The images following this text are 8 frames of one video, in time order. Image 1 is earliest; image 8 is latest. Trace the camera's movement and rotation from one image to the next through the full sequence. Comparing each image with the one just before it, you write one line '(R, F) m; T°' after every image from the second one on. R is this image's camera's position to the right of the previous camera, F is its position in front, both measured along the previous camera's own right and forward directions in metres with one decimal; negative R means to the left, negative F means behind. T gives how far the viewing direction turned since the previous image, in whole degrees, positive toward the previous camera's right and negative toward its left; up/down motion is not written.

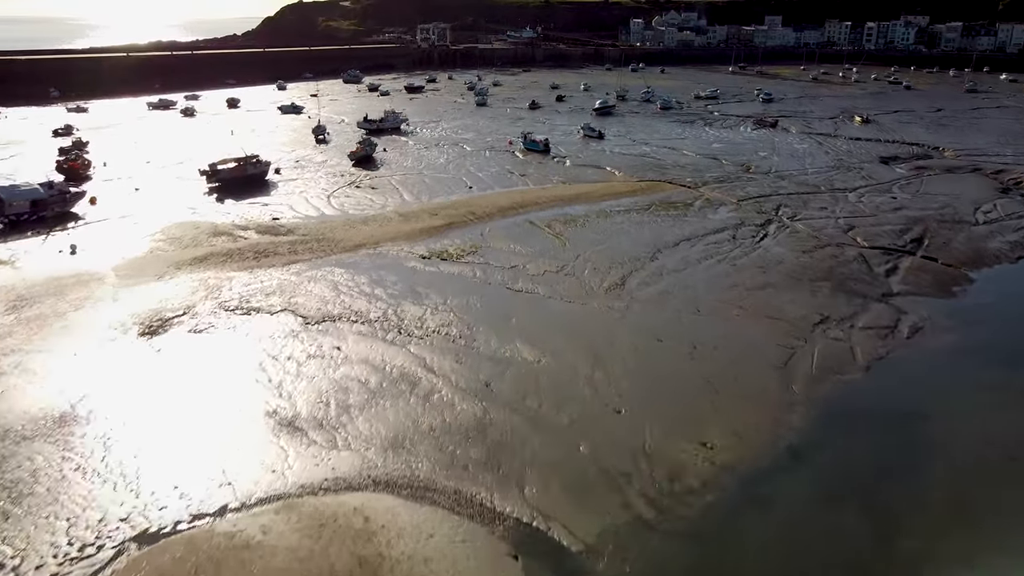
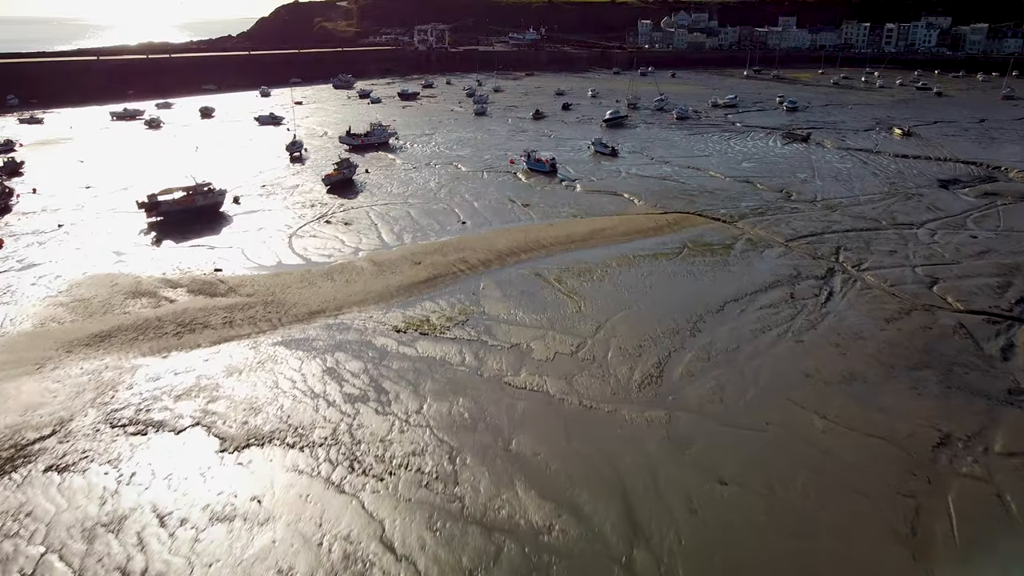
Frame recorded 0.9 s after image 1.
(0.0, +3.2) m; 0°
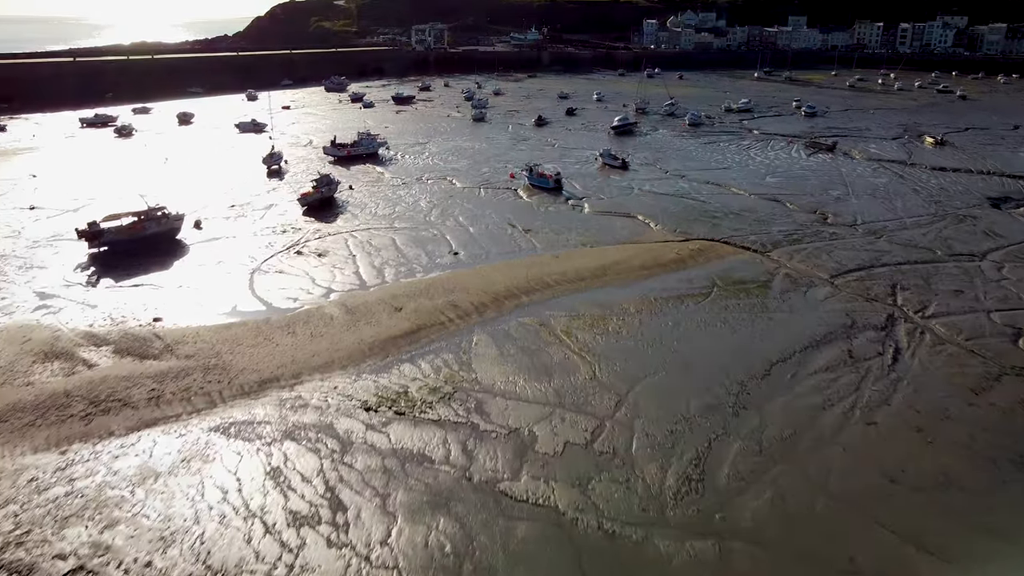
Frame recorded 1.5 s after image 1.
(0.0, +2.2) m; 0°
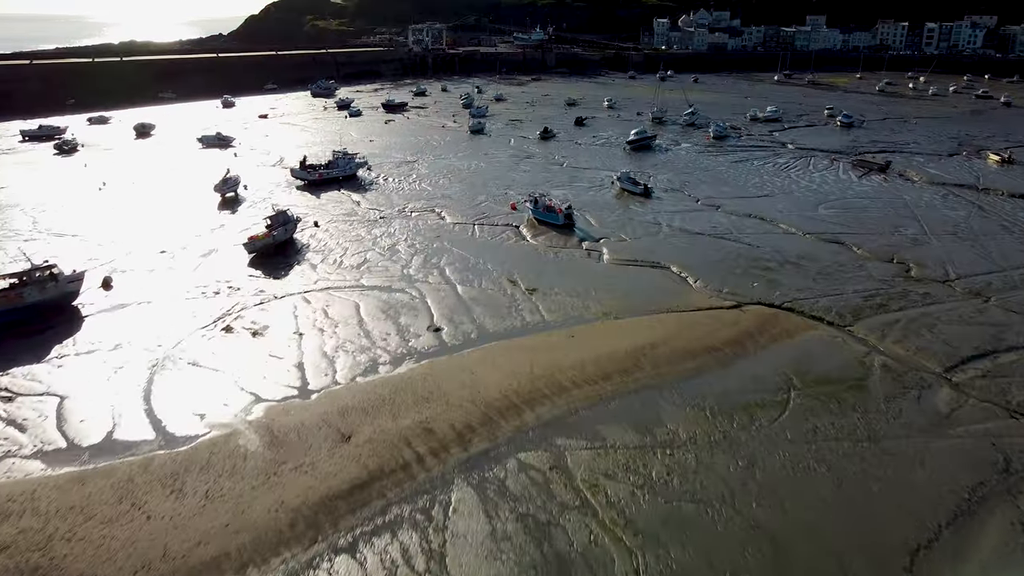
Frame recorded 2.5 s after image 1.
(0.0, +3.5) m; 0°
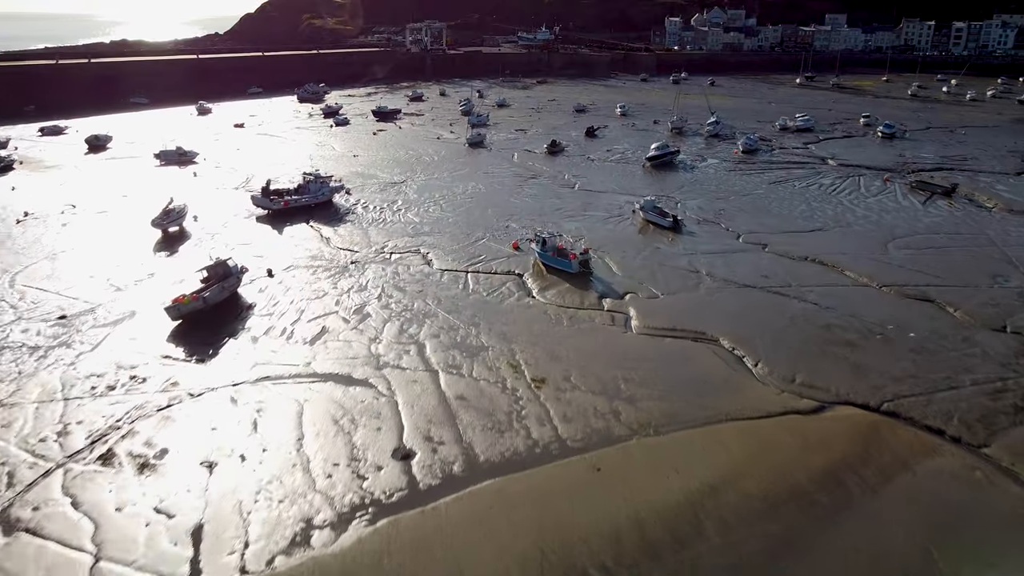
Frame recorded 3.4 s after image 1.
(0.0, +3.1) m; 0°
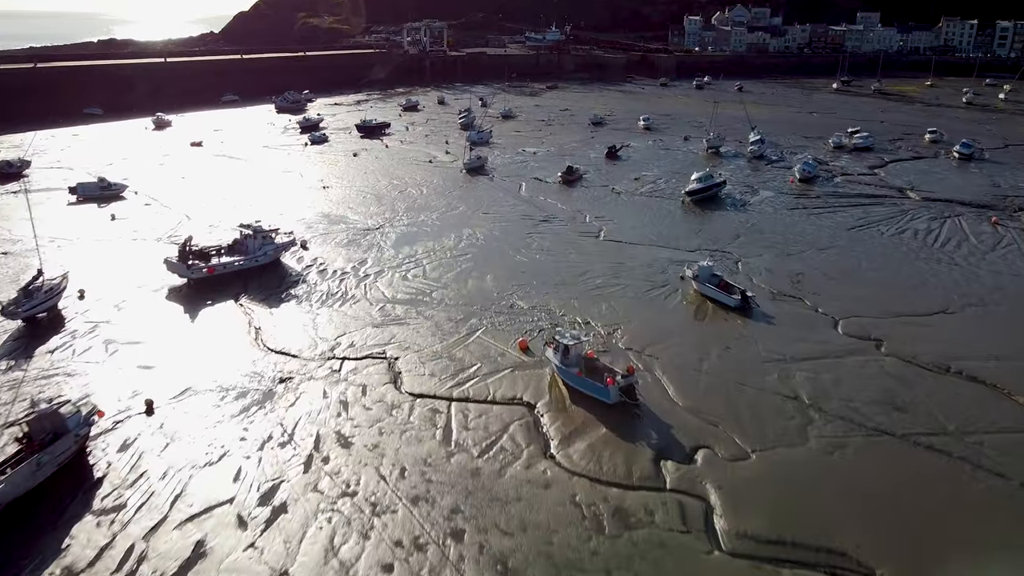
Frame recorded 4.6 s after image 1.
(0.0, +4.4) m; 0°
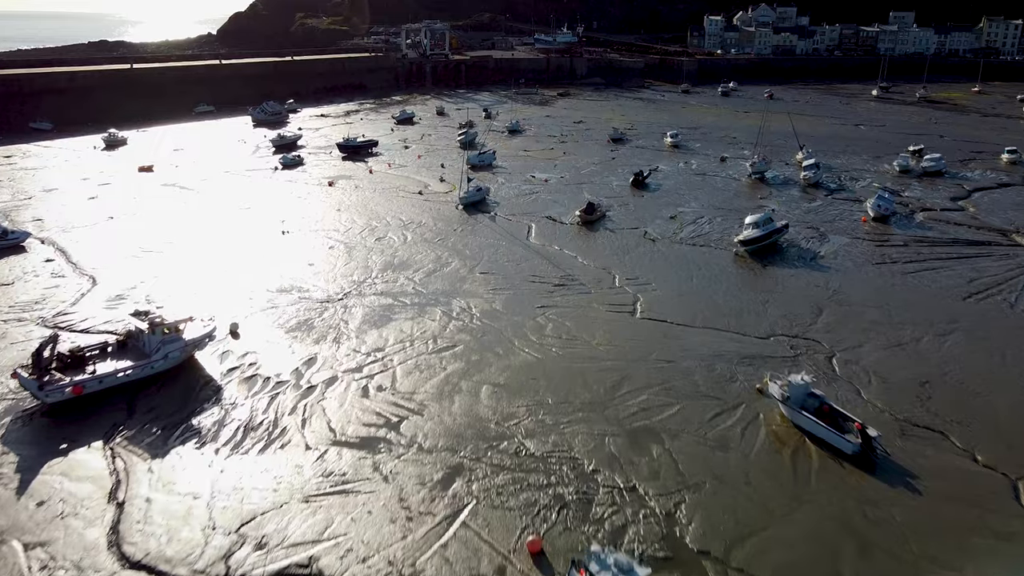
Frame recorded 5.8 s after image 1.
(0.0, +3.8) m; -1°
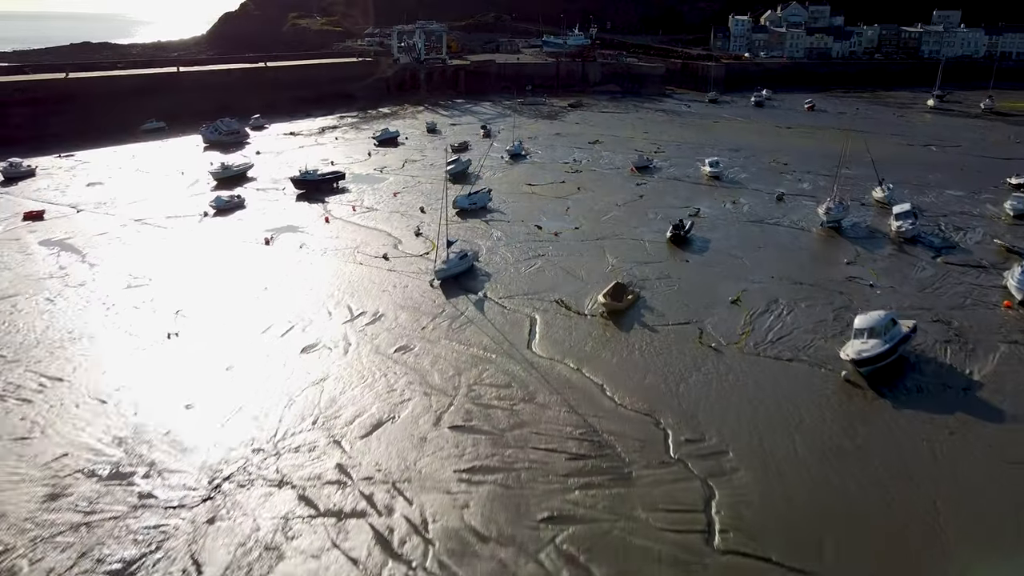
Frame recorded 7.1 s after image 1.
(+0.2, +4.8) m; -1°
